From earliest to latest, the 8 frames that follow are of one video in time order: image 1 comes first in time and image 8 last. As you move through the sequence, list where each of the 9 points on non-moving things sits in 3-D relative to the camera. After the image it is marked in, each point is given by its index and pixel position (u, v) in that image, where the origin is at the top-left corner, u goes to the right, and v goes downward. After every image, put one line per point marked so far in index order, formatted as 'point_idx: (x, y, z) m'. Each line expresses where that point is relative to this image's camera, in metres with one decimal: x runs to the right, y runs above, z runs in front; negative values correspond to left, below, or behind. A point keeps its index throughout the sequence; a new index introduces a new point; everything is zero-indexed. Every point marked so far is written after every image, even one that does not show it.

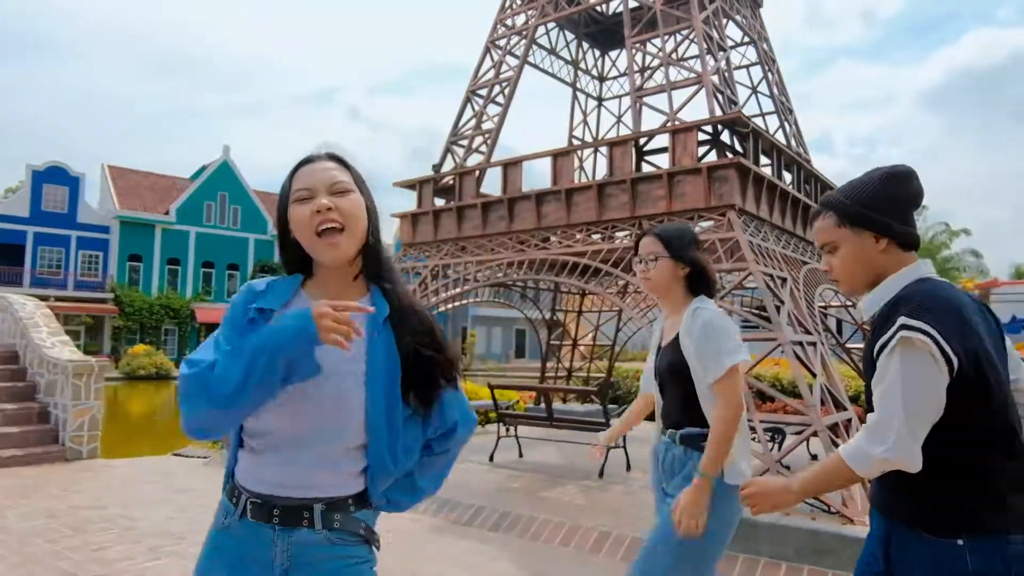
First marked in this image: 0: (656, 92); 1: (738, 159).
0: (+1.8, +2.4, +8.9) m
1: (+2.3, +1.3, +7.1) m
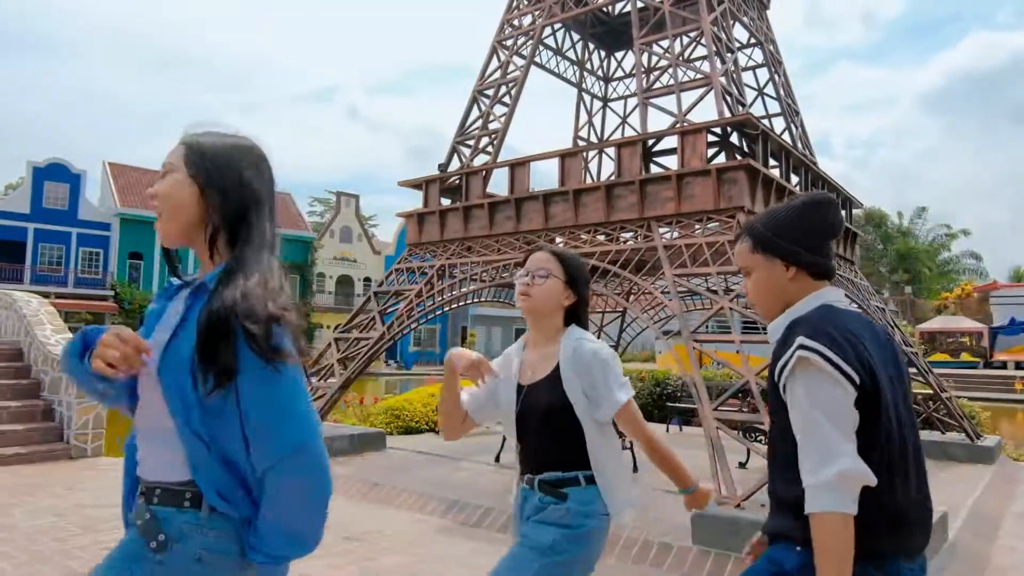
0: (+1.9, +2.4, +8.9) m
1: (+2.3, +1.3, +7.1) m
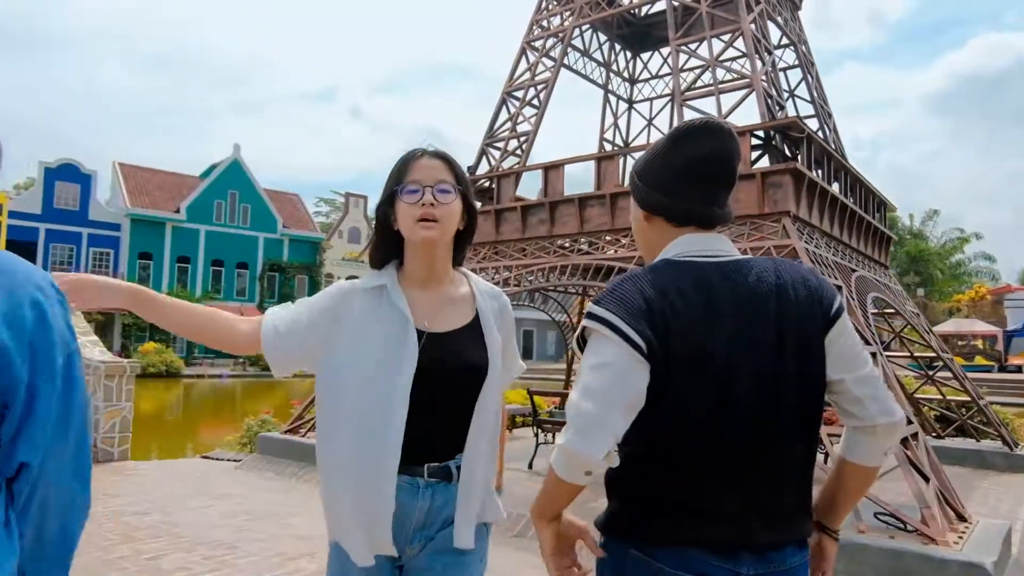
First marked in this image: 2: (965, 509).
0: (+2.3, +2.4, +8.8) m
1: (+2.7, +1.2, +7.0) m
2: (+3.4, -1.6, +5.3) m
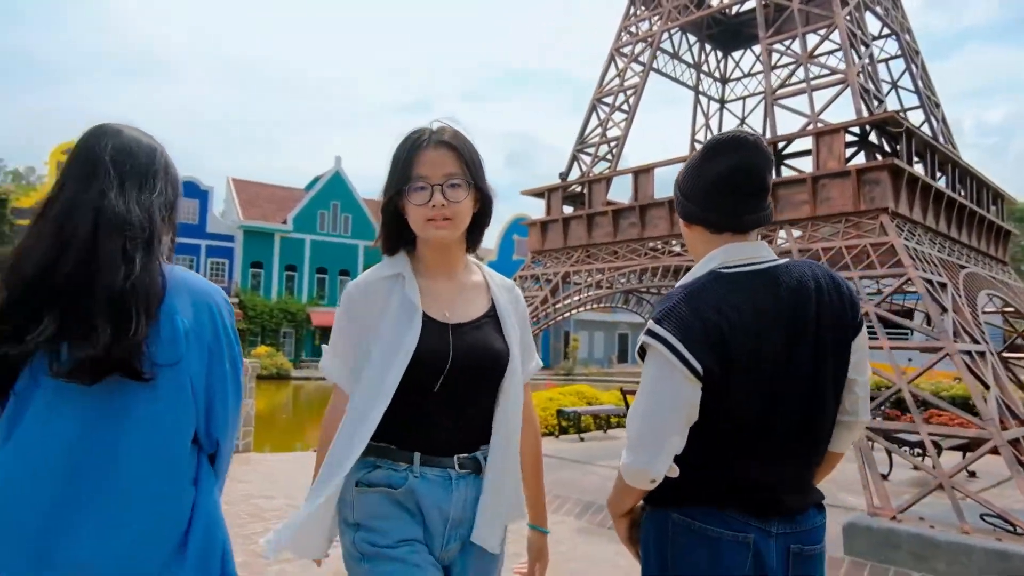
0: (+3.4, +2.4, +8.7) m
1: (+3.6, +1.2, +6.9) m
2: (+4.1, -1.6, +5.1) m
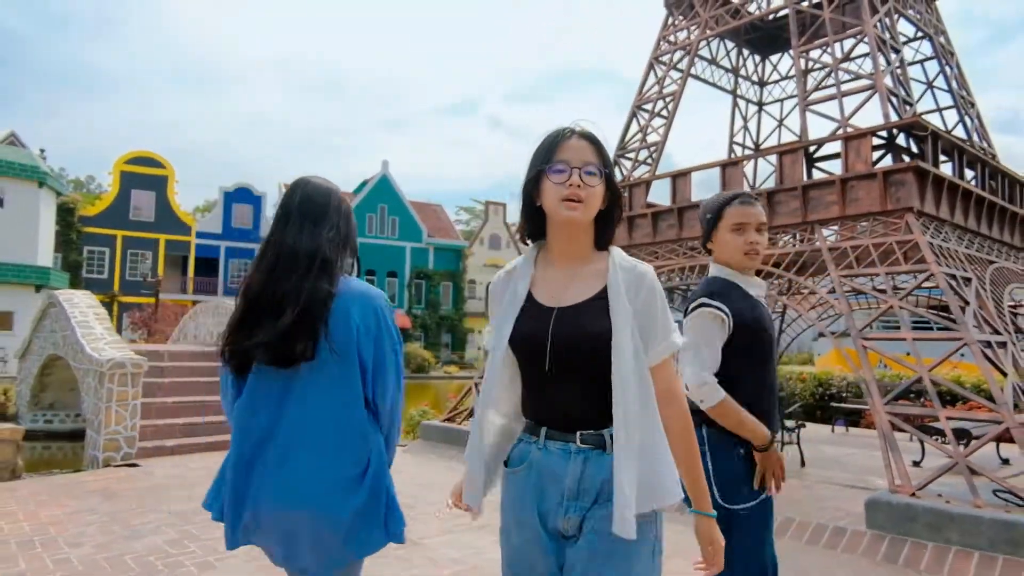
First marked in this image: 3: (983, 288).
0: (+4.0, +2.4, +9.1) m
1: (+4.1, +1.3, +7.2) m
2: (+4.5, -1.6, +5.4) m
3: (+4.6, 0.0, +7.0) m
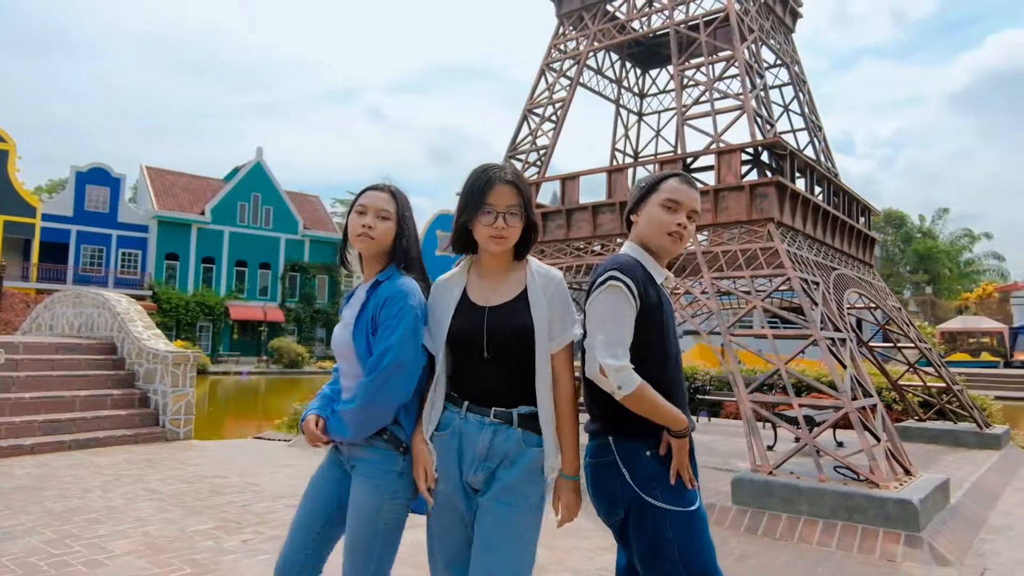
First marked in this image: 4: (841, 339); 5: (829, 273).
0: (+2.6, +2.4, +9.9) m
1: (+3.0, +1.3, +8.1) m
2: (+3.6, -1.6, +6.4) m
3: (+3.5, 0.0, +8.0) m
4: (+3.3, -0.5, +7.1) m
5: (+3.8, +0.2, +8.6) m
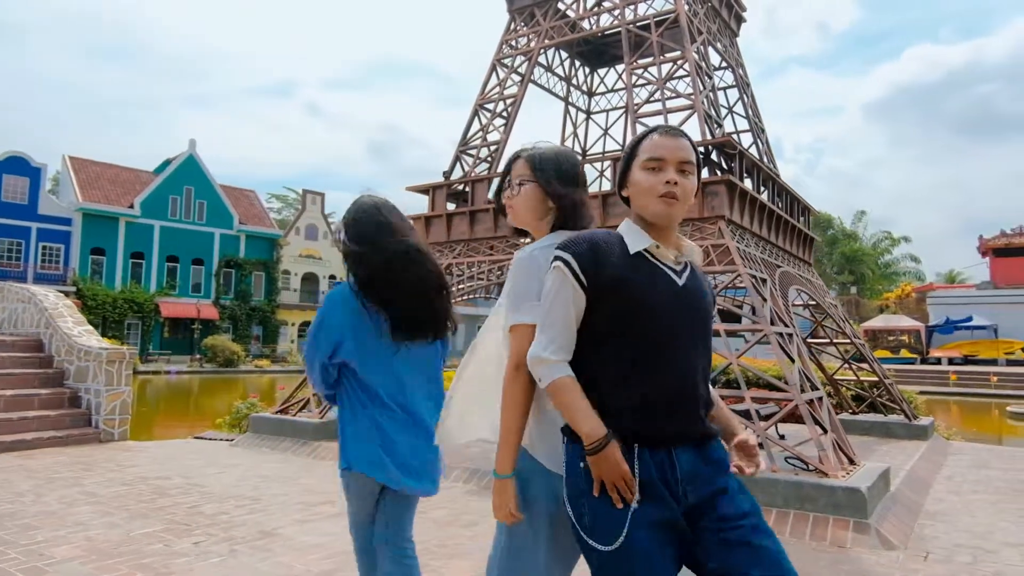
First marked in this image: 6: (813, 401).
0: (+2.0, +2.5, +10.0) m
1: (+2.5, +1.3, +8.3) m
2: (+3.2, -1.6, +6.7) m
3: (+3.0, 0.0, +8.2) m
4: (+2.9, -0.5, +7.4) m
5: (+3.3, +0.2, +8.9) m
6: (+2.9, -1.1, +6.8) m
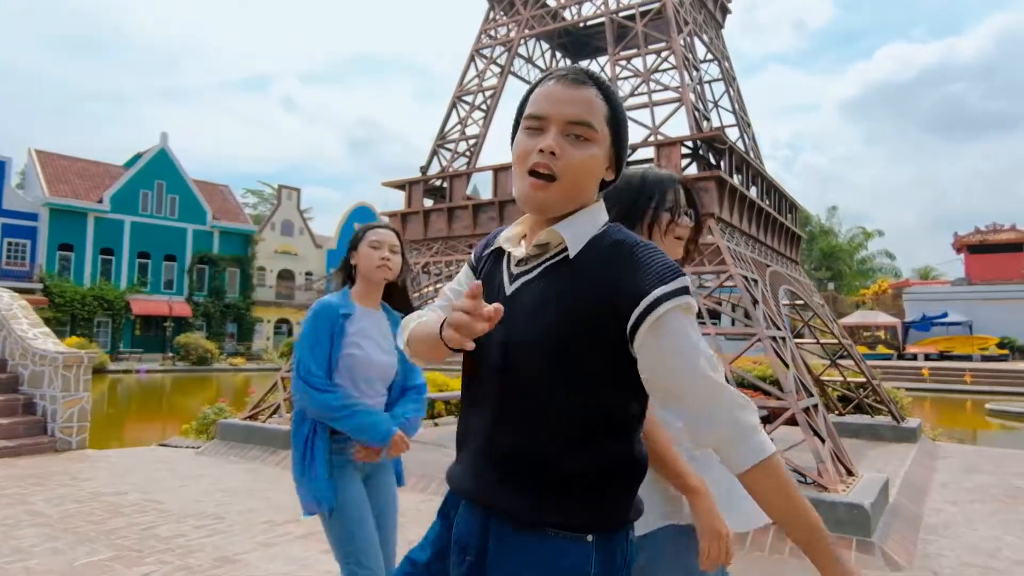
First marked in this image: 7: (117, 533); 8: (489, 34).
0: (+1.7, +2.5, +9.7) m
1: (+2.3, +1.3, +7.9) m
2: (+3.1, -1.6, +6.4) m
3: (+2.8, 0.0, +7.9) m
4: (+2.7, -0.5, +7.1) m
5: (+3.0, +0.2, +8.6) m
6: (+2.7, -1.1, +6.5) m
7: (-3.1, -1.9, +5.6) m
8: (-0.4, +4.2, +11.8) m
